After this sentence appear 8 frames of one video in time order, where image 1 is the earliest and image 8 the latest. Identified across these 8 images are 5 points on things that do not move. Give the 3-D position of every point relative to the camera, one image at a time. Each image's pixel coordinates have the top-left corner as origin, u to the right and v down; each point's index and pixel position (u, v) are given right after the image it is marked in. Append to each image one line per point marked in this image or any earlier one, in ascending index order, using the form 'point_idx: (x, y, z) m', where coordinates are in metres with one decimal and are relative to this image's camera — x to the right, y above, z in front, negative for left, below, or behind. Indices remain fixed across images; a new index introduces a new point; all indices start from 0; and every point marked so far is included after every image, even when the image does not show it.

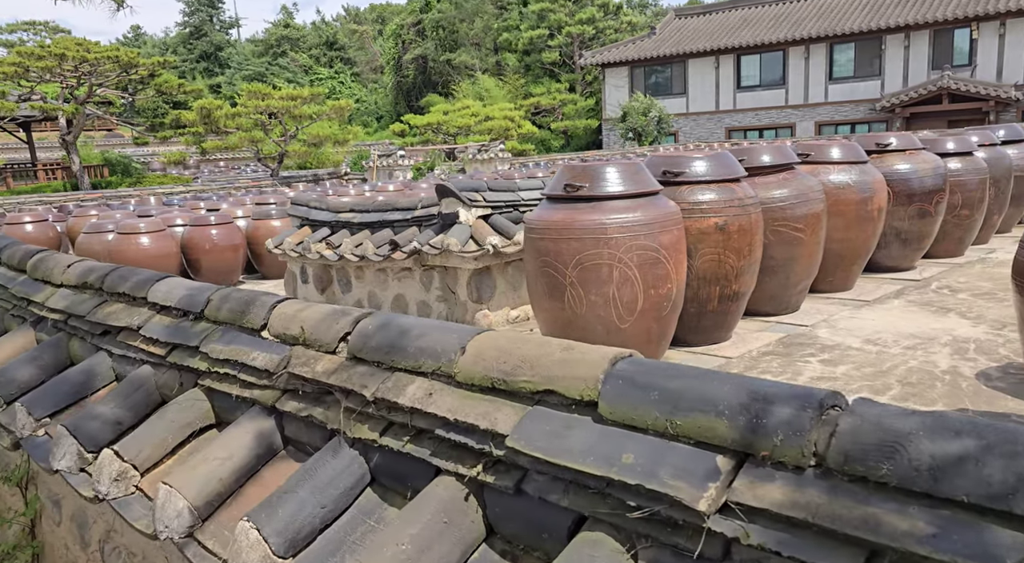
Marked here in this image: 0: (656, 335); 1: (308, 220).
0: (+0.6, -0.2, +3.2) m
1: (-1.4, +0.4, +5.7) m
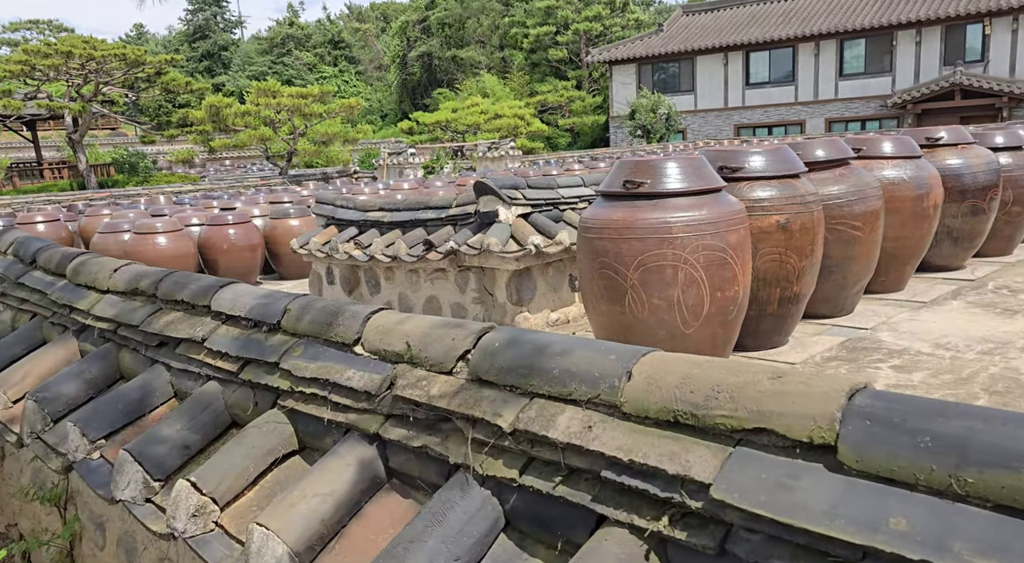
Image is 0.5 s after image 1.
0: (+0.8, -0.2, +3.0) m
1: (-1.2, +0.4, +5.5) m
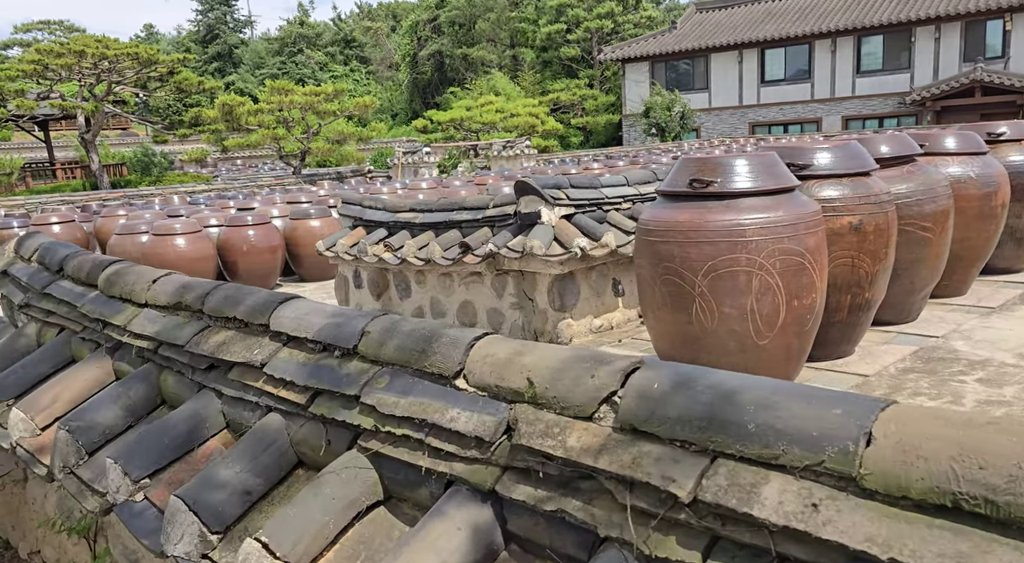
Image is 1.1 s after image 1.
0: (+1.0, -0.2, +2.8) m
1: (-1.0, +0.4, +5.3) m
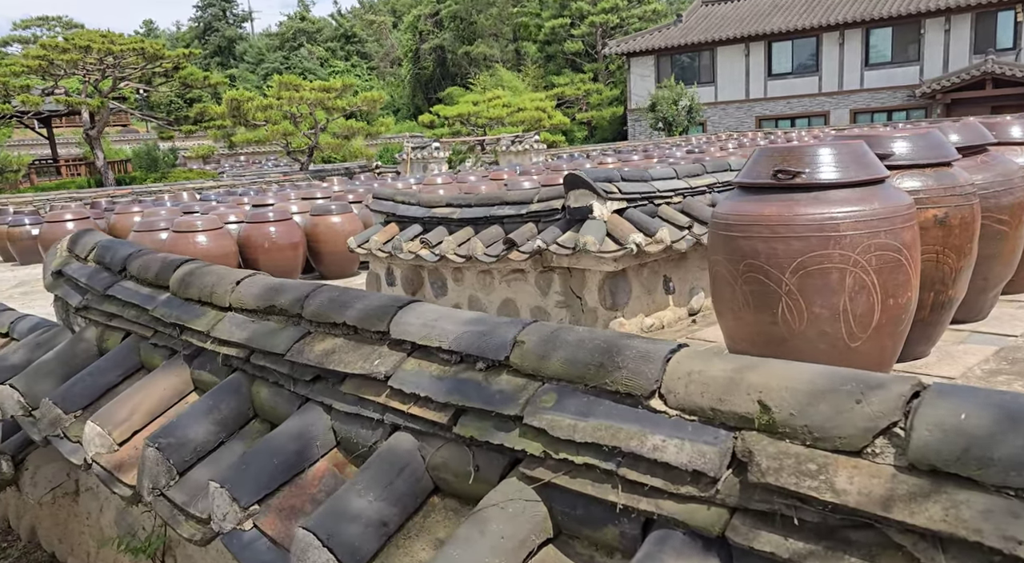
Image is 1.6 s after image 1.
0: (+1.2, -0.2, +2.6) m
1: (-0.7, +0.4, +5.1) m
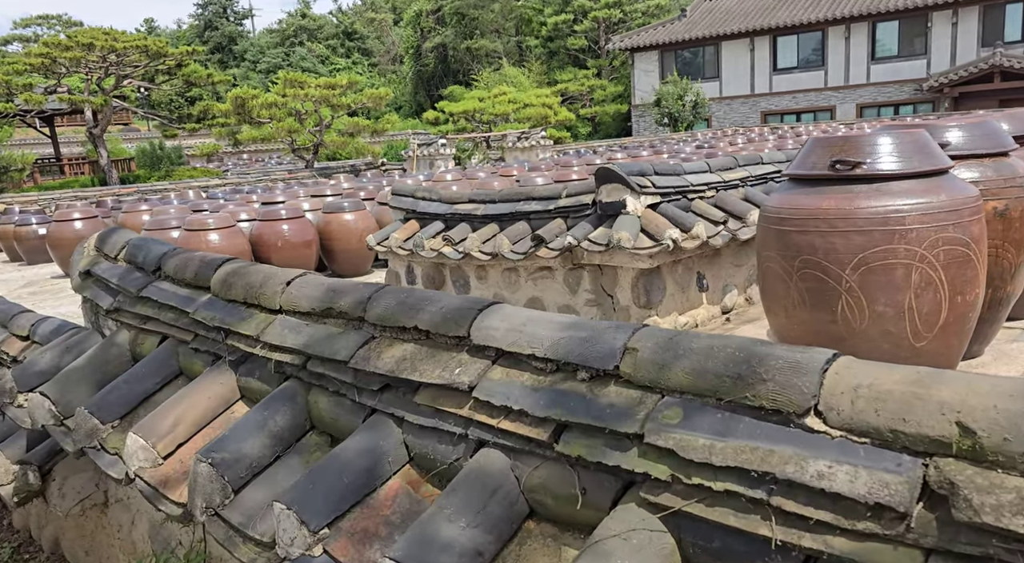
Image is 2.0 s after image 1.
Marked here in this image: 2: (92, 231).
0: (+1.3, -0.2, +2.5) m
1: (-0.6, +0.4, +5.0) m
2: (-4.7, +0.6, +9.3) m
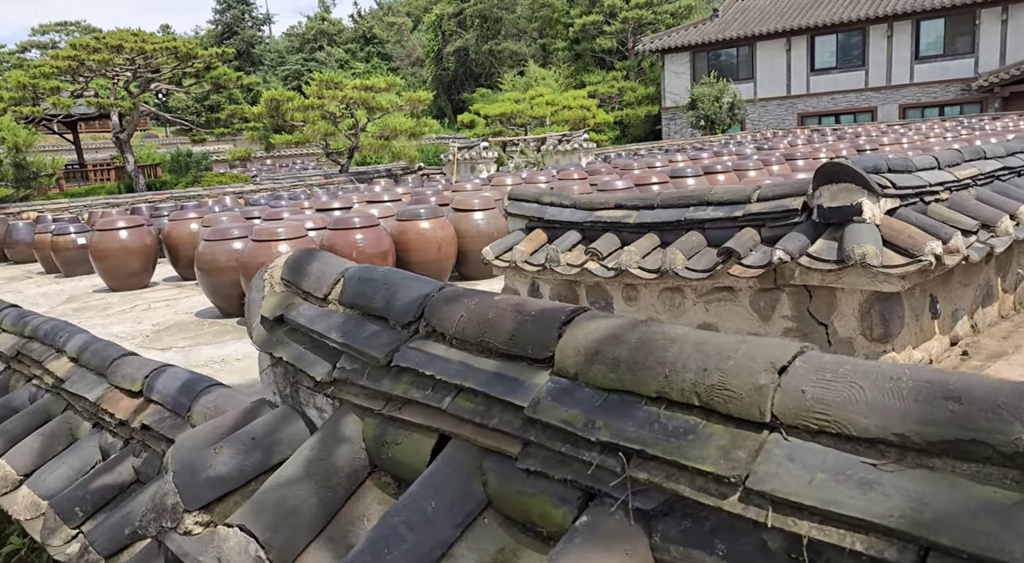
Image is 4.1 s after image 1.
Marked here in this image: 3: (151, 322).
0: (+2.1, -0.3, +1.7) m
1: (+0.2, +0.3, +4.3) m
2: (-3.9, +0.4, +8.6) m
3: (-3.0, -0.3, +6.9) m
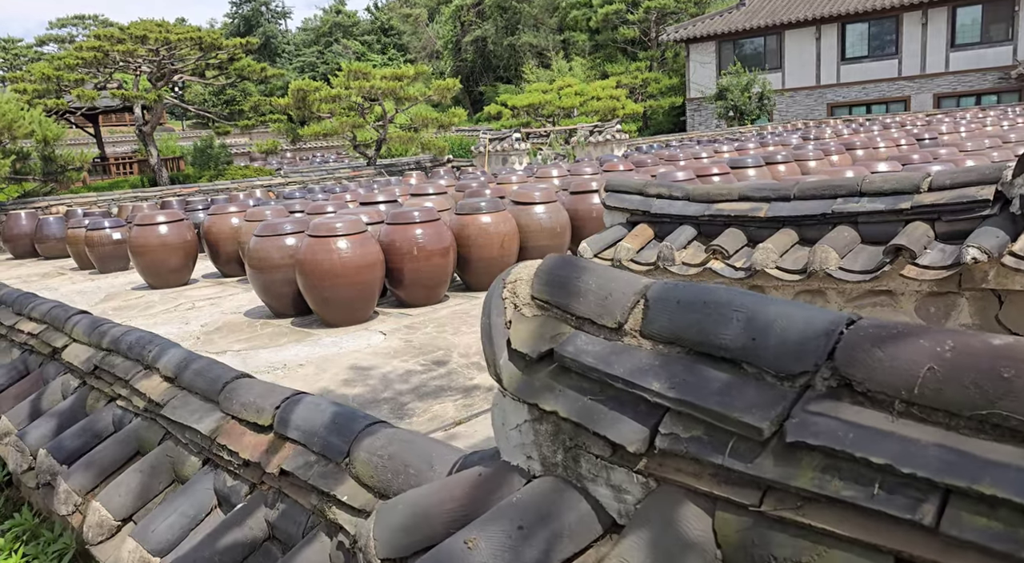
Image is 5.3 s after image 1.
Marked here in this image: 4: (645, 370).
0: (+2.5, -0.3, +1.3) m
1: (+0.7, +0.3, +3.8) m
2: (-3.3, +0.5, +8.2) m
3: (-2.5, -0.3, +6.5) m
4: (+0.2, -0.1, +0.9) m
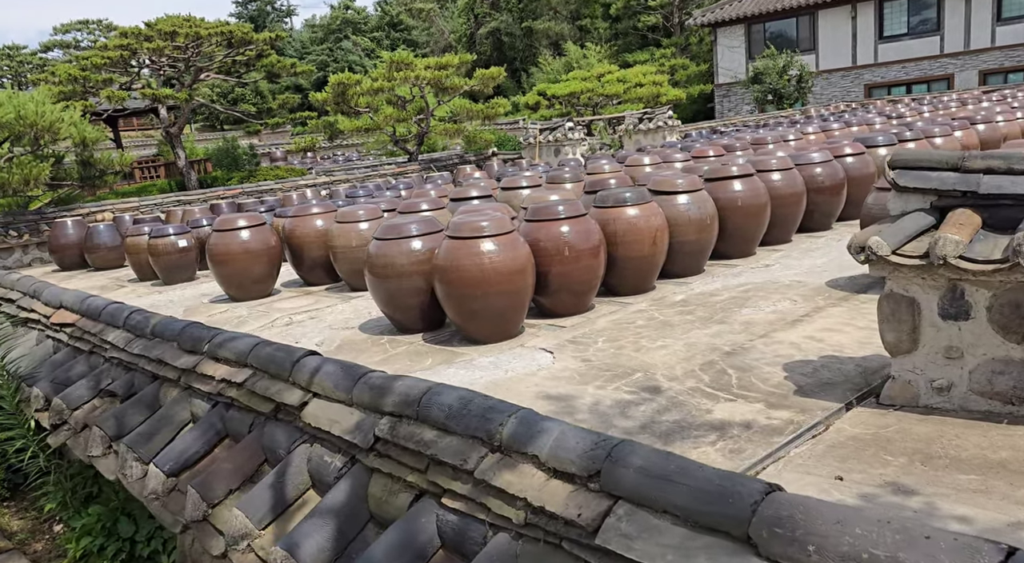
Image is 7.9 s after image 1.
0: (+3.6, -0.3, +0.4) m
1: (+1.7, +0.3, +2.9) m
2: (-2.2, +0.4, +7.4) m
3: (-1.4, -0.4, +5.7) m
4: (+1.2, -0.1, 0.0) m
